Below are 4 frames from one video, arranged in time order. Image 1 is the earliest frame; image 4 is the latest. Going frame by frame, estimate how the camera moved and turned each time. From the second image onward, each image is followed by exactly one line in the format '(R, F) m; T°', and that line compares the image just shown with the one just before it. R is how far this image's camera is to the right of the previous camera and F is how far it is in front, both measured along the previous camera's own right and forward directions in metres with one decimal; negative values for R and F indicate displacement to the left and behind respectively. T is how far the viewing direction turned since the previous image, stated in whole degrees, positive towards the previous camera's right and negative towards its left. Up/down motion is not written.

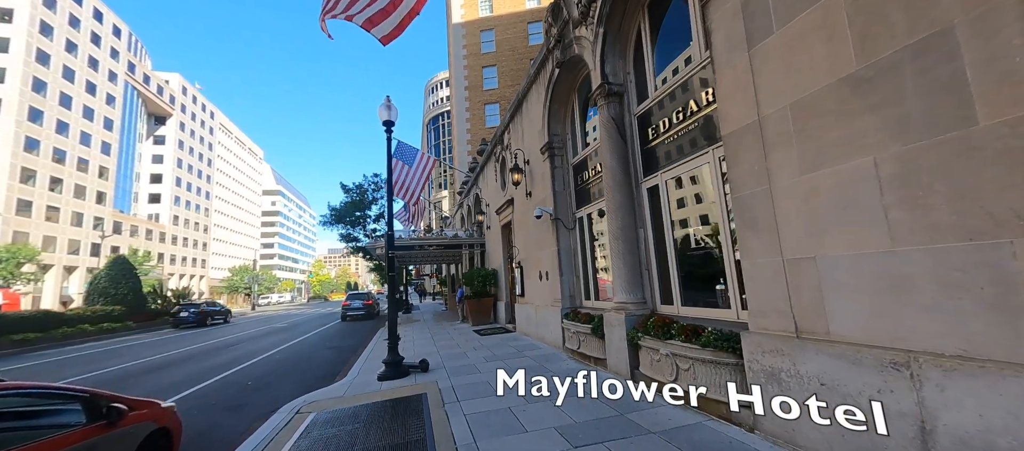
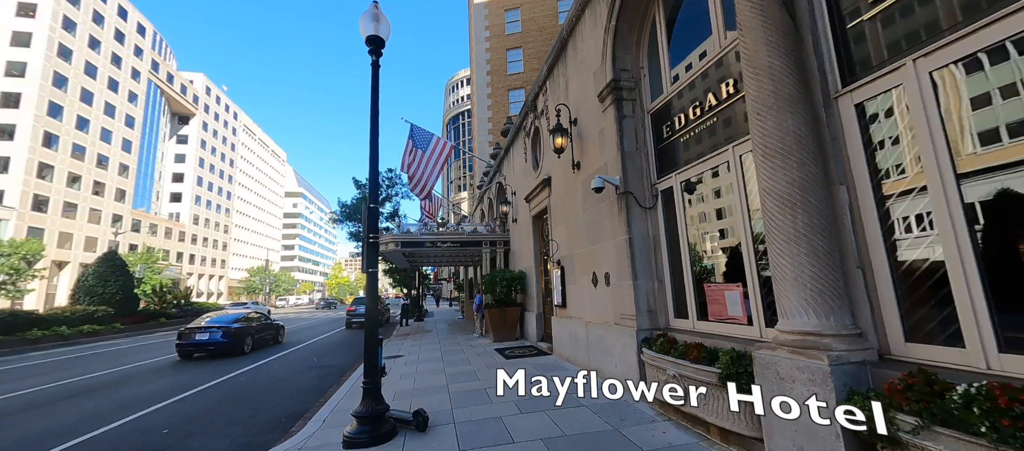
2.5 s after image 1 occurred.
(-0.4, +2.9) m; -3°
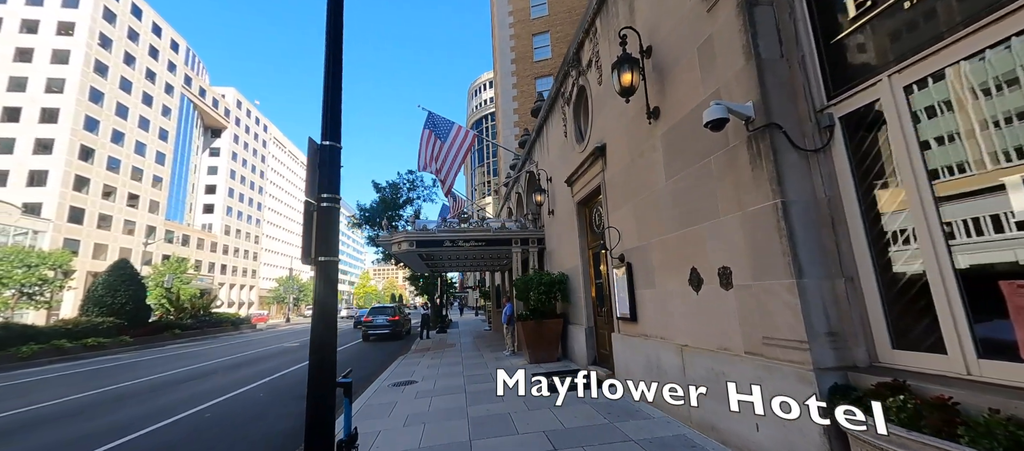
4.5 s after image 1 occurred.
(-0.3, +2.3) m; -4°
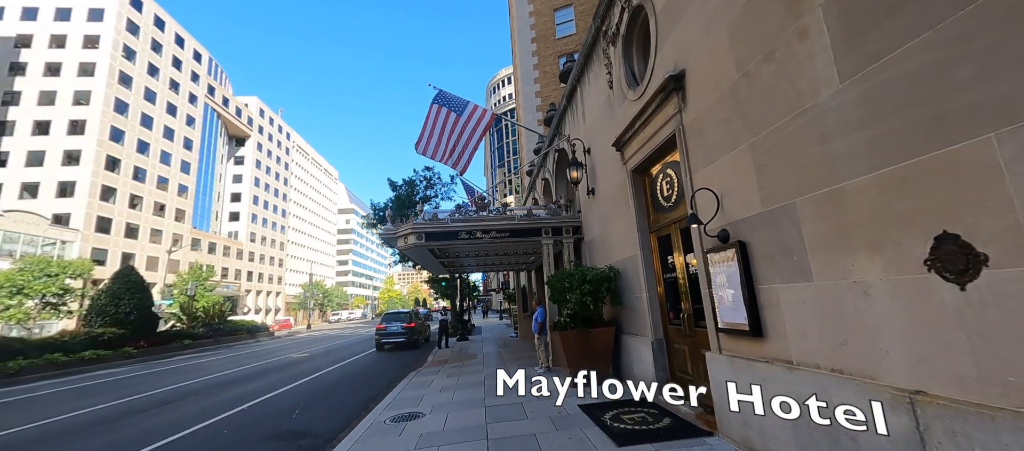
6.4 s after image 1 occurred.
(-0.2, +2.1) m; -3°
